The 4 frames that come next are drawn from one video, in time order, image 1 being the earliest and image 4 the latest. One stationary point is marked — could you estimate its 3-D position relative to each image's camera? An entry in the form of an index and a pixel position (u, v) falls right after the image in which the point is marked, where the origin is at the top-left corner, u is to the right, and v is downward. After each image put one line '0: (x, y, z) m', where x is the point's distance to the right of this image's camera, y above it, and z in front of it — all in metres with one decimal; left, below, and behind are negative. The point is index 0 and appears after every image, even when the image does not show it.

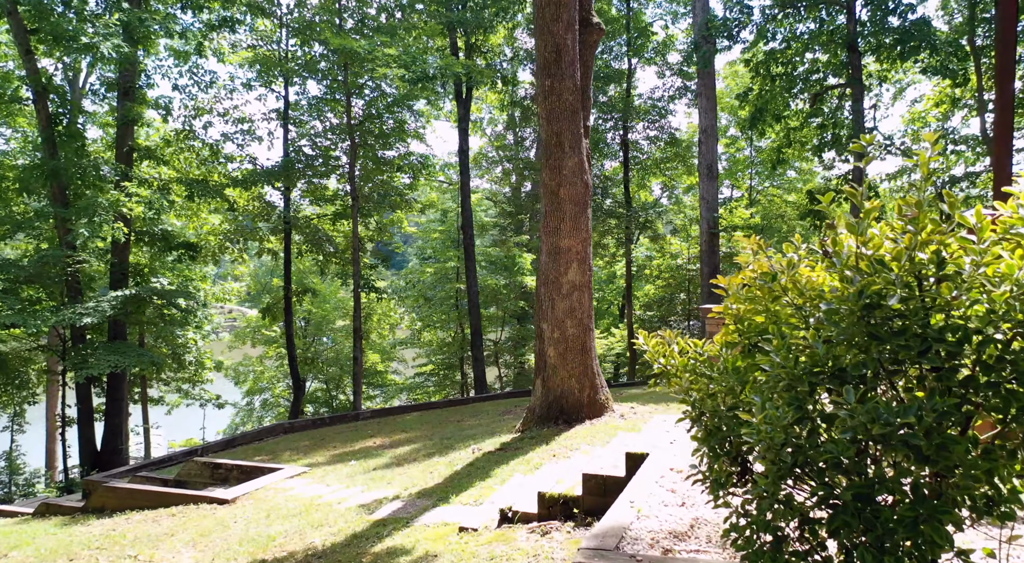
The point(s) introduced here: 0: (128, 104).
0: (-7.8, +3.6, +16.5) m
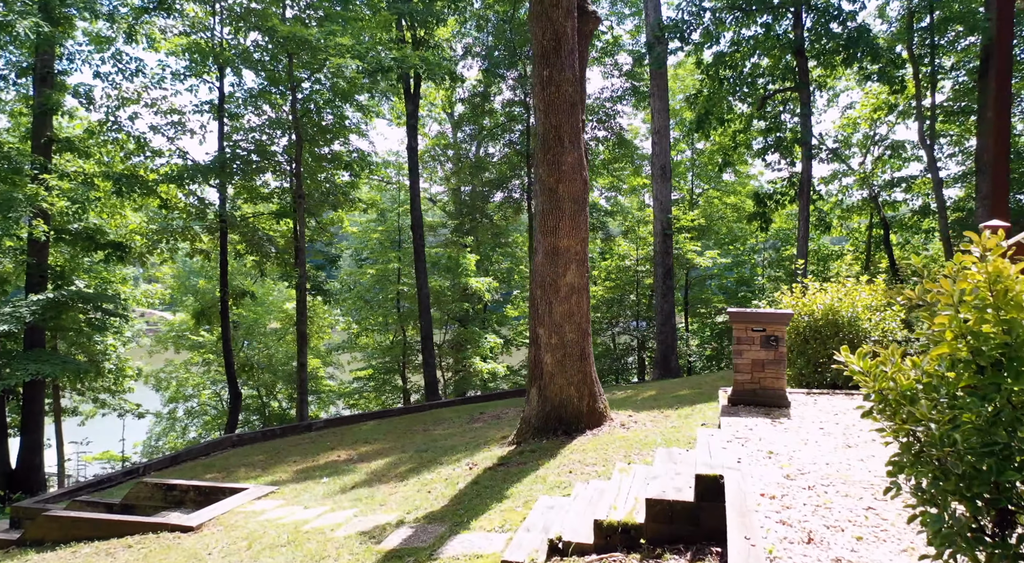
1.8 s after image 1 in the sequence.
0: (-8.7, +3.6, +15.2) m
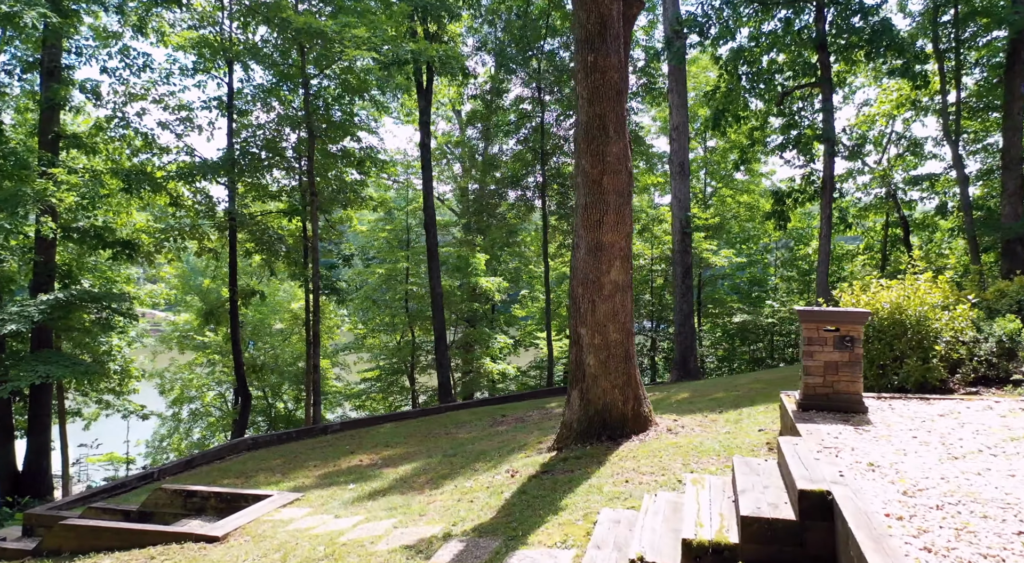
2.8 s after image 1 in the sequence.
0: (-8.4, +3.6, +14.9) m
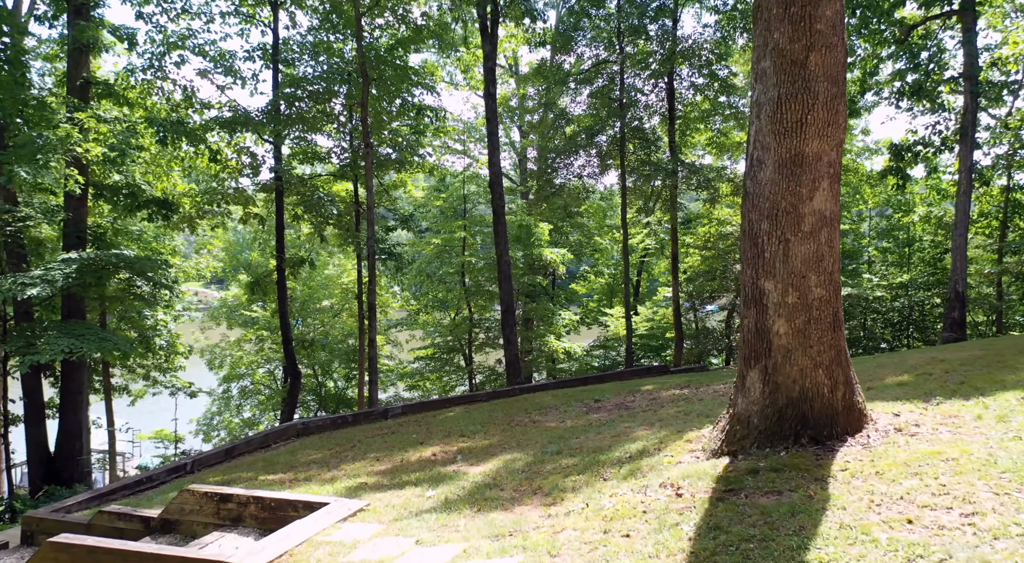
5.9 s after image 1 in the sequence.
0: (-7.1, +4.2, +13.4) m
